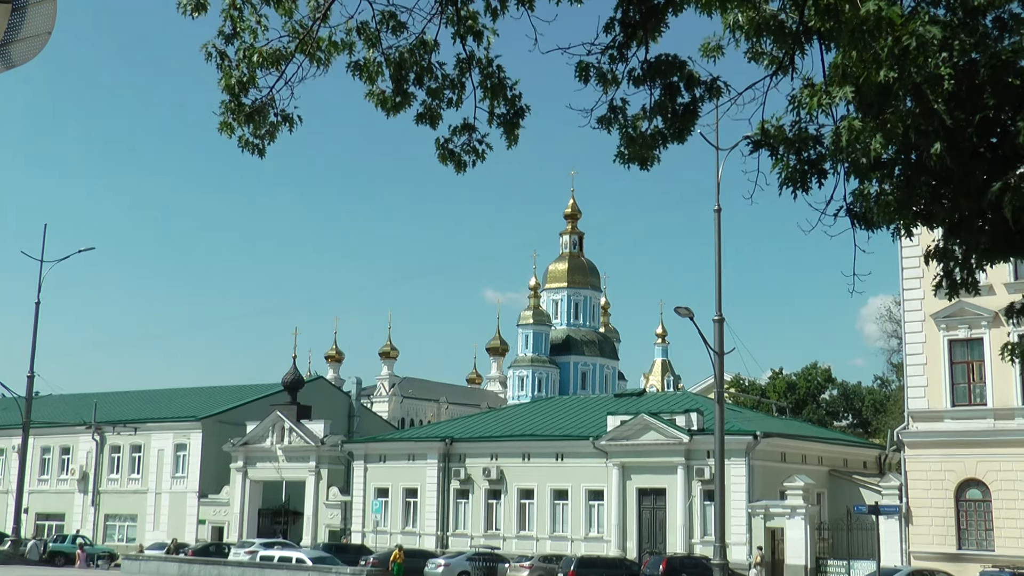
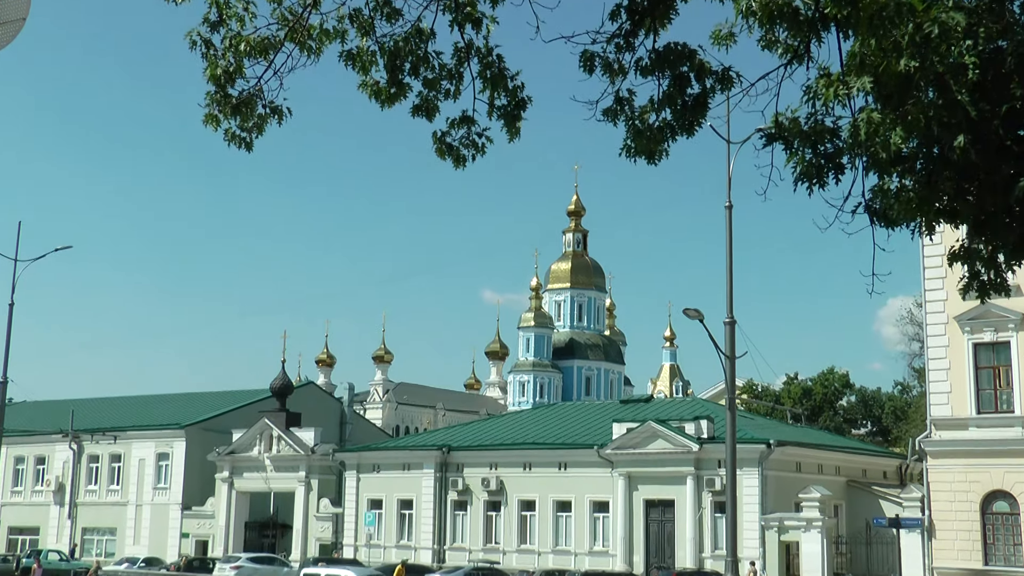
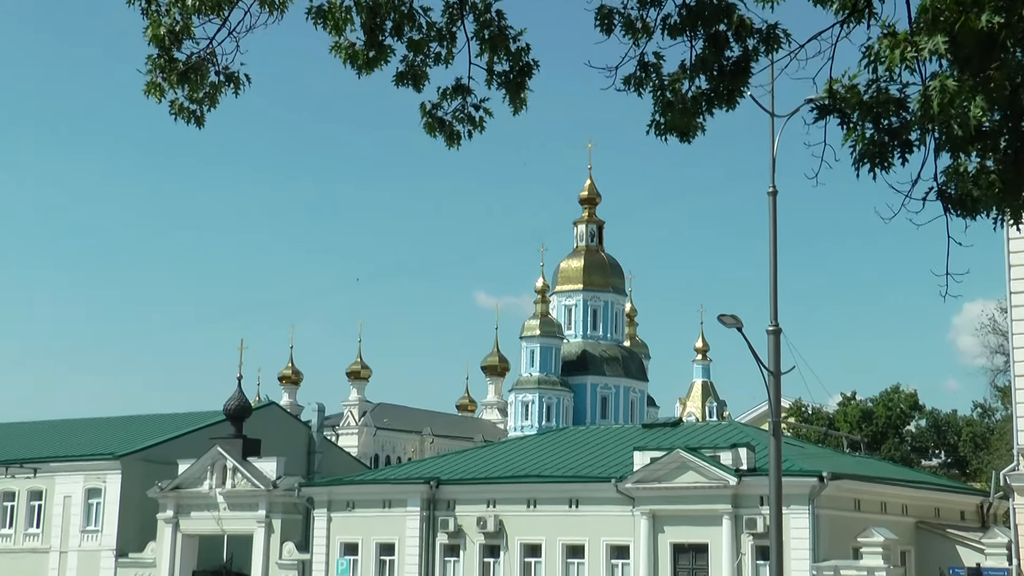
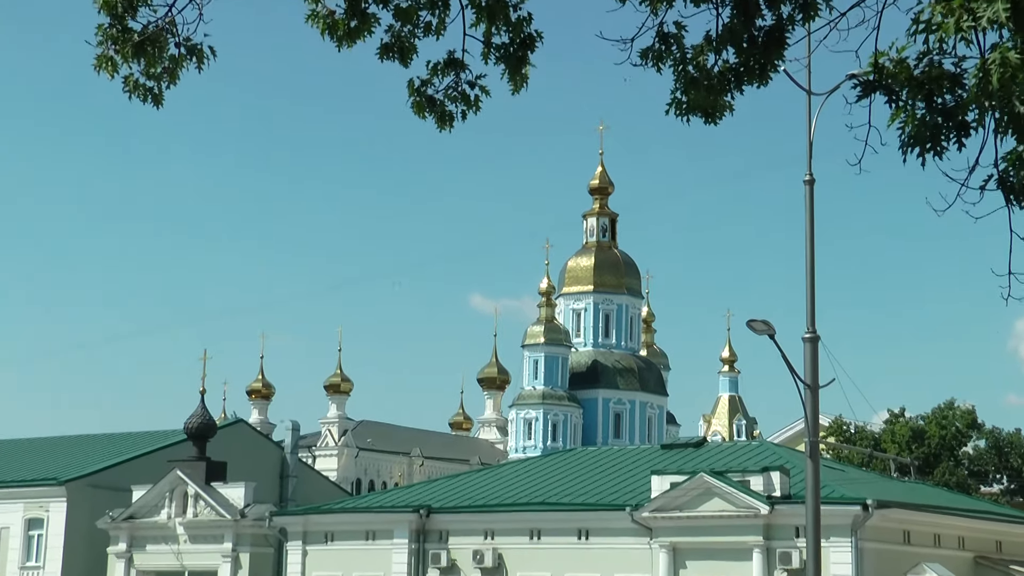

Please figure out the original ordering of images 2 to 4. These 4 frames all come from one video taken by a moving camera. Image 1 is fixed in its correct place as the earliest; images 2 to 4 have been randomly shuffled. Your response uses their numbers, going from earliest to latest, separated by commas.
2, 3, 4
